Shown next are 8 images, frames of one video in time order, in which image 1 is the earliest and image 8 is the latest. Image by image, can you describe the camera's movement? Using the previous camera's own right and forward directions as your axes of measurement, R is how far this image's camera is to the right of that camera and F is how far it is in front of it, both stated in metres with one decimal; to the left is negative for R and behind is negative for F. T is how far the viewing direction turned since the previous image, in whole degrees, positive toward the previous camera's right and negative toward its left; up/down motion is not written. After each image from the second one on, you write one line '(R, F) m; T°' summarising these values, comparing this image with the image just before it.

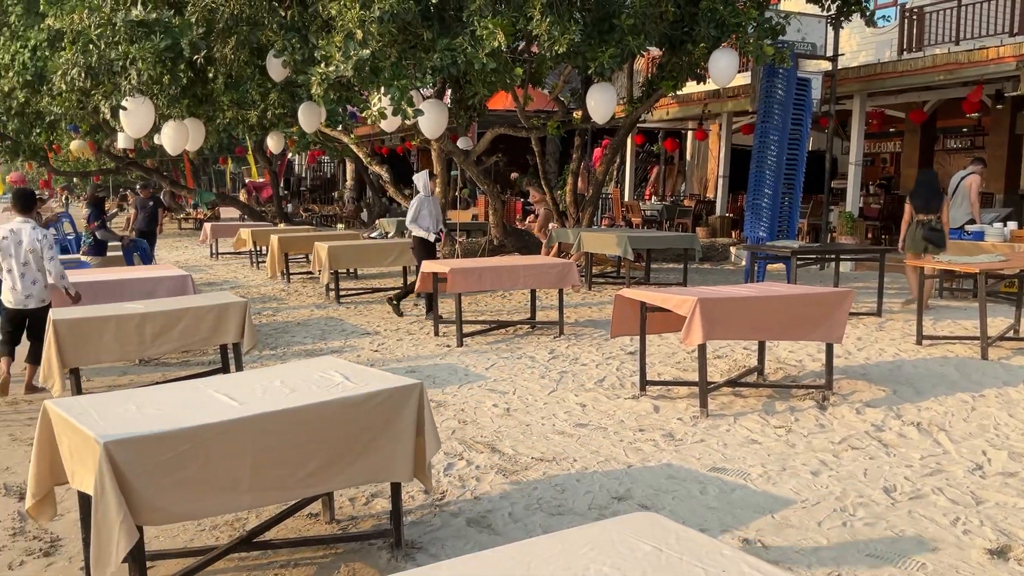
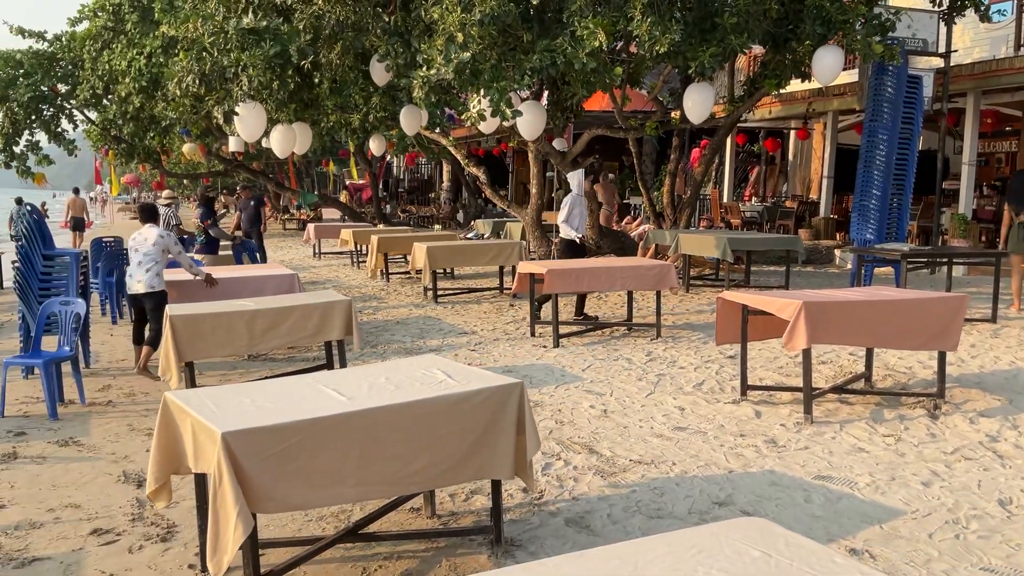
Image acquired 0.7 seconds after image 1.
(0.0, 0.0) m; -6°
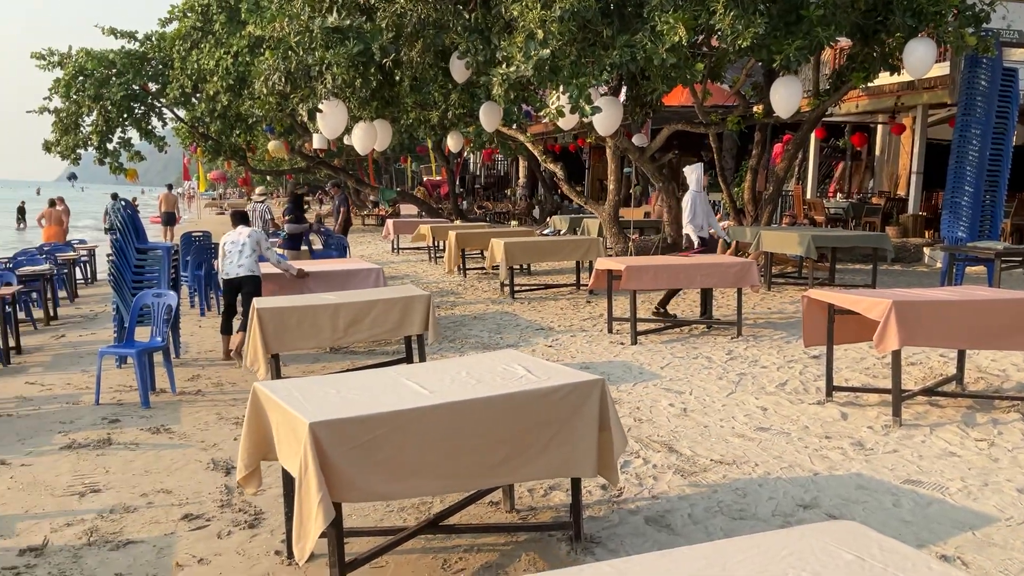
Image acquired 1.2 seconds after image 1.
(0.0, 0.0) m; -5°
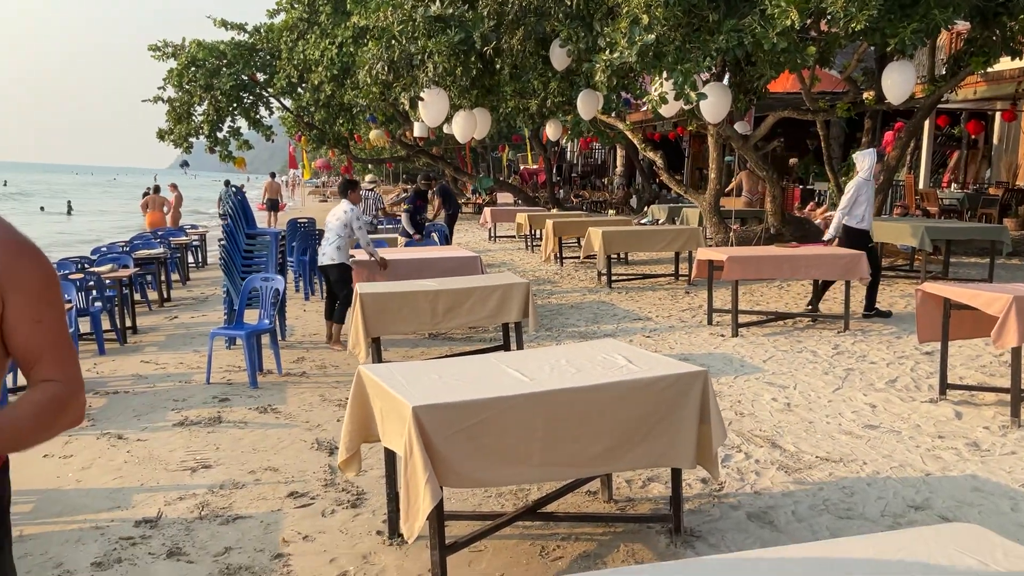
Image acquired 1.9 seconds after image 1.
(0.0, 0.0) m; -6°
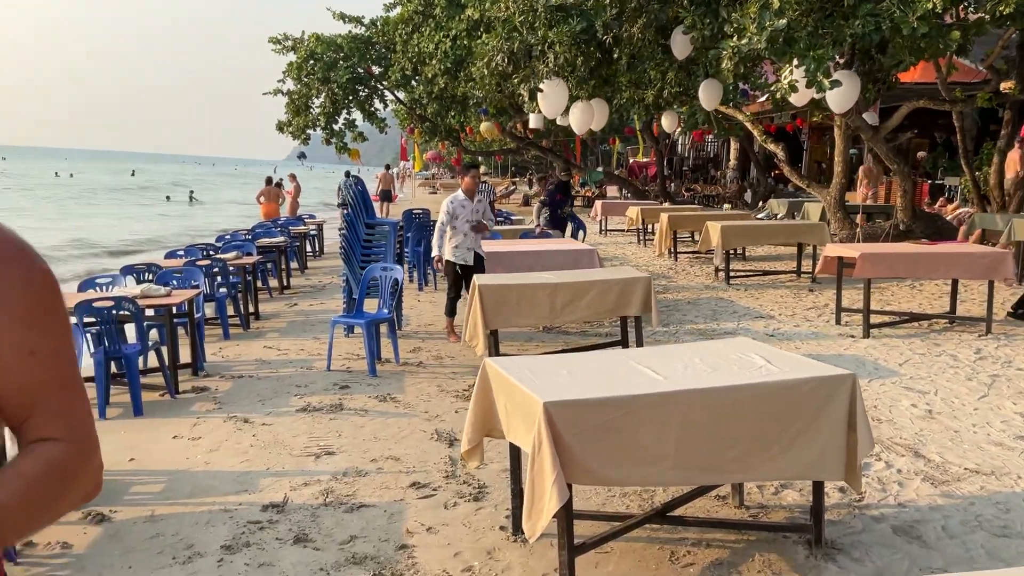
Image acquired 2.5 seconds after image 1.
(-0.1, +0.1) m; -6°
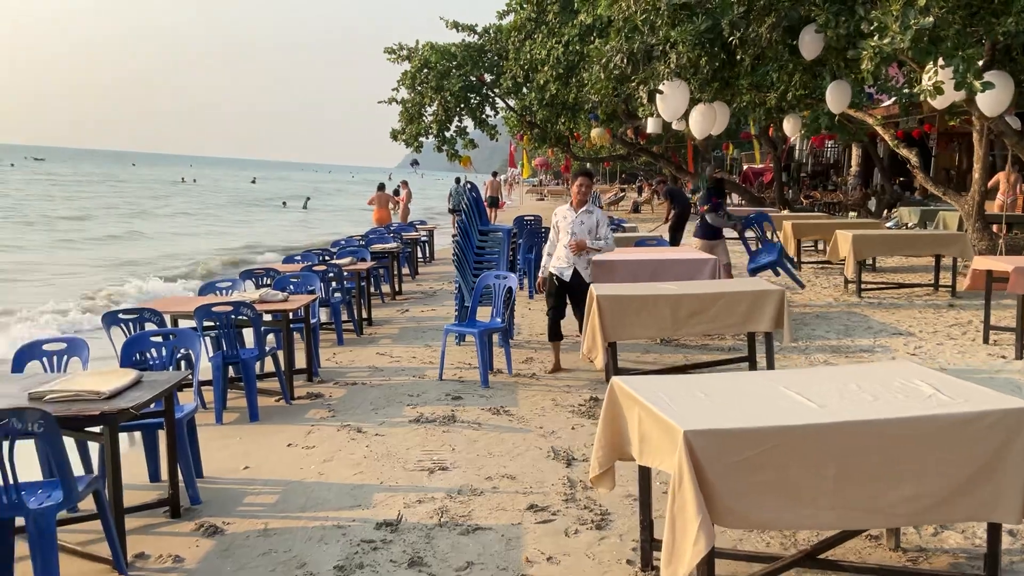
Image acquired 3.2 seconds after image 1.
(-0.1, +0.2) m; -6°
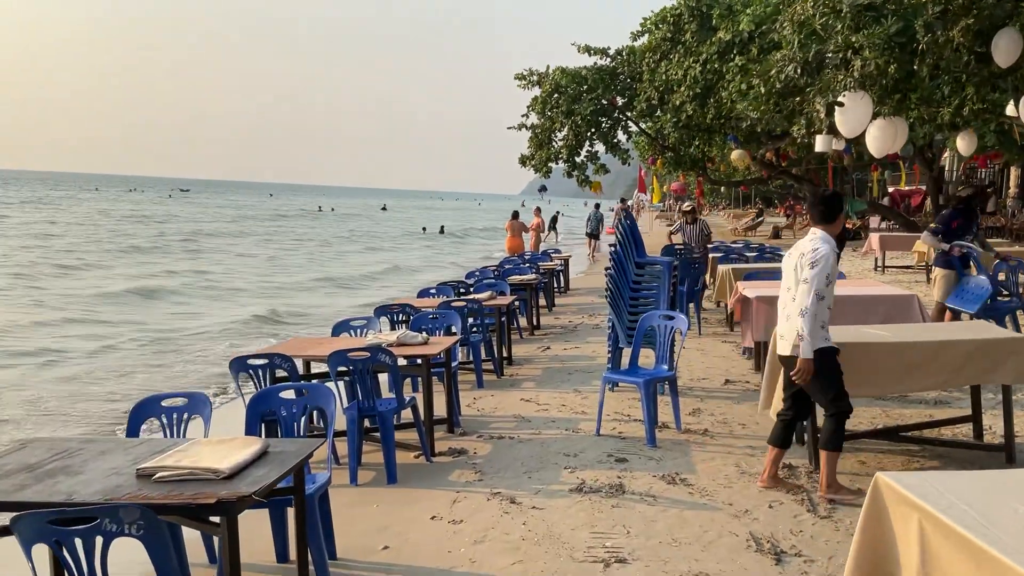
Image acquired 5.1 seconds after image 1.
(-0.3, +0.8) m; -8°
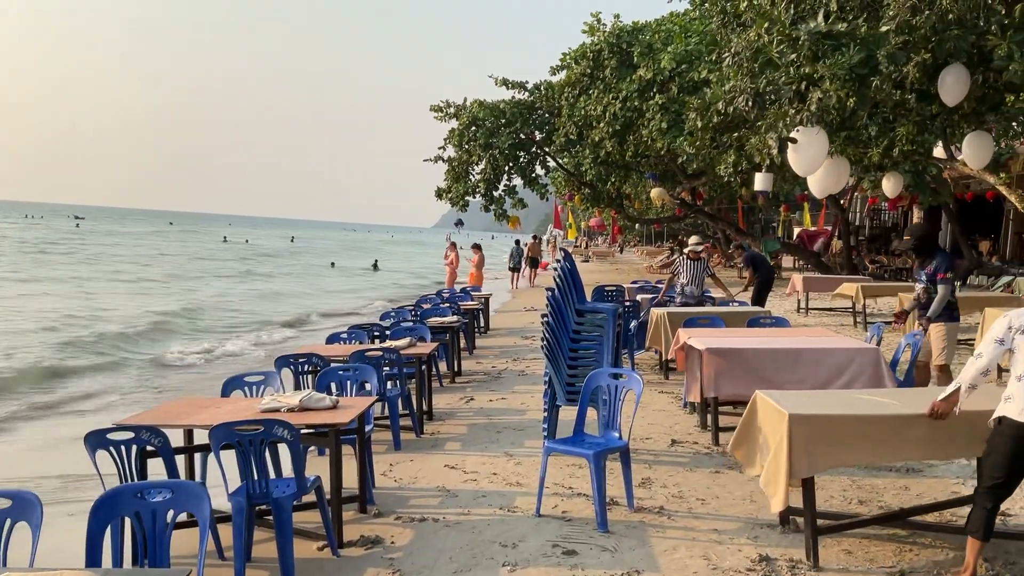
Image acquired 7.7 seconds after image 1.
(-0.1, +0.9) m; +5°
